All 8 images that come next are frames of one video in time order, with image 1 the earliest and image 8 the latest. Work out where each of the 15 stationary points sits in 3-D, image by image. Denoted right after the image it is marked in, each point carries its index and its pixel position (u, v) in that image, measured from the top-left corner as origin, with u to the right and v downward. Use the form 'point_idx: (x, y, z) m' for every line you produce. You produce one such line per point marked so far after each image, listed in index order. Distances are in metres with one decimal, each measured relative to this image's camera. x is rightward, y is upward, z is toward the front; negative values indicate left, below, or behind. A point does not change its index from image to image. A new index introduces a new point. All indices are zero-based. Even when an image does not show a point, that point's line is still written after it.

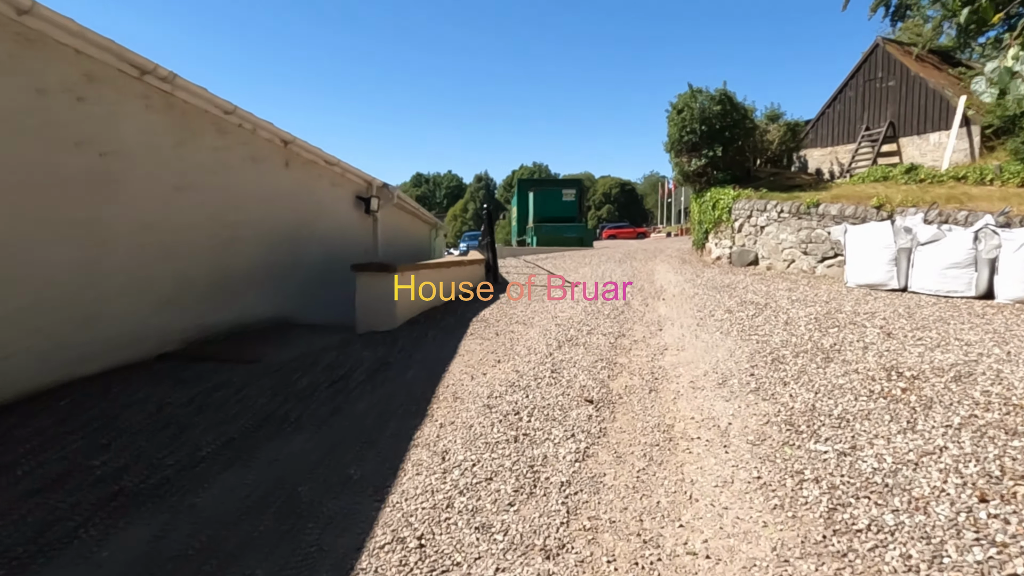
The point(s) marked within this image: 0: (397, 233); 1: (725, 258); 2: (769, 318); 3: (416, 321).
0: (-1.9, +1.0, +11.2) m
1: (+3.8, +0.5, +12.0) m
2: (+2.5, -0.3, +6.4) m
3: (-1.0, -0.3, +6.7) m
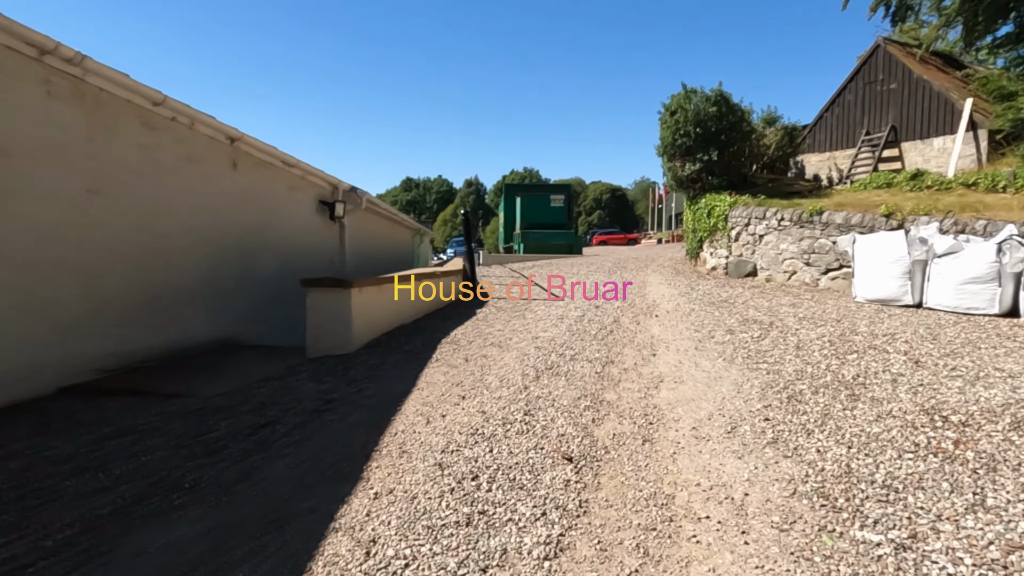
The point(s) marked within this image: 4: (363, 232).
0: (-2.2, +0.8, +10.4) m
1: (+3.5, +0.3, +11.2) m
2: (+2.2, -0.5, +5.6) m
3: (-1.2, -0.5, +5.9) m
4: (-2.2, +0.8, +9.8) m
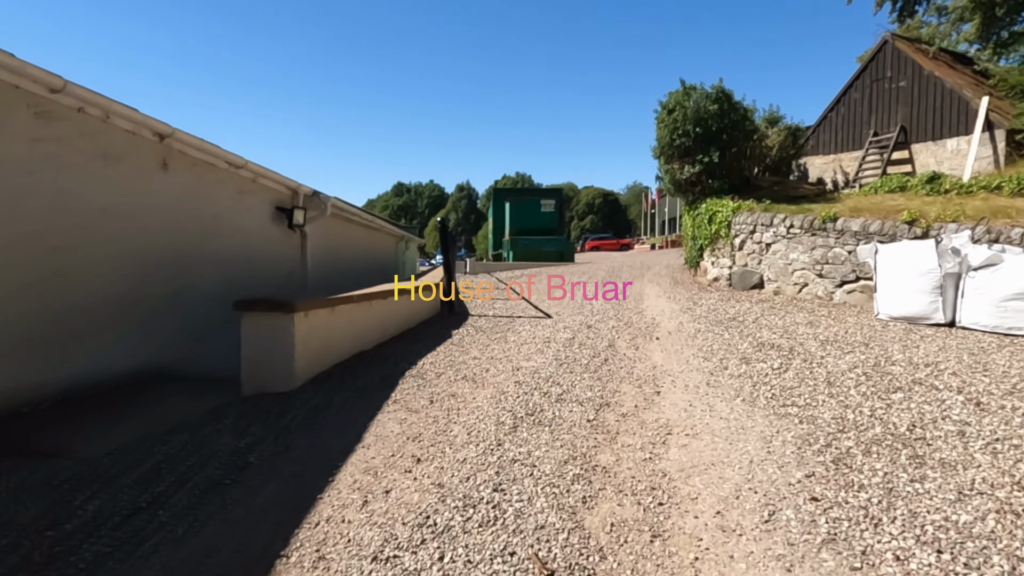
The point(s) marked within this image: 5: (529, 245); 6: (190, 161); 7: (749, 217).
0: (-2.4, +0.6, +9.5) m
1: (+3.3, +0.1, +10.4) m
2: (+2.1, -0.6, +4.7) m
3: (-1.4, -0.7, +4.9) m
4: (-2.4, +0.6, +8.9) m
5: (+0.5, +1.3, +19.3) m
6: (-2.8, +1.1, +5.8) m
7: (+3.5, +1.1, +10.0) m
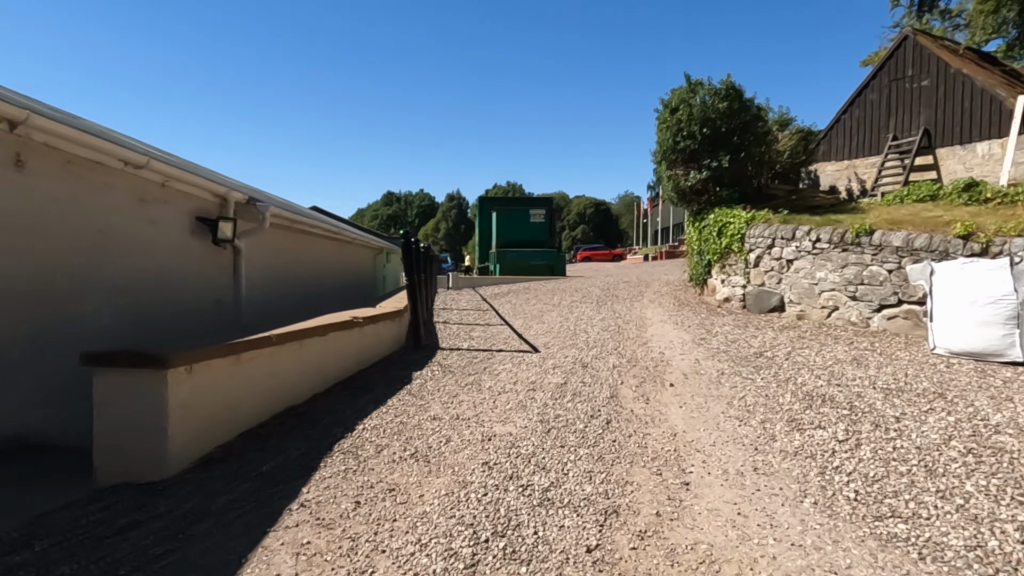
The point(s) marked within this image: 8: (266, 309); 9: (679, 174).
0: (-2.7, +0.3, +8.1) m
1: (+3.0, -0.2, +9.1) m
2: (+1.9, -0.8, +3.4) m
3: (-1.5, -0.9, +3.6) m
4: (-2.6, +0.4, +7.5) m
5: (+0.1, +0.8, +18.0) m
6: (-3.0, +0.9, +4.4) m
7: (+3.3, +0.8, +8.7) m
8: (-2.6, -0.2, +7.1) m
9: (+2.6, +1.8, +10.3) m
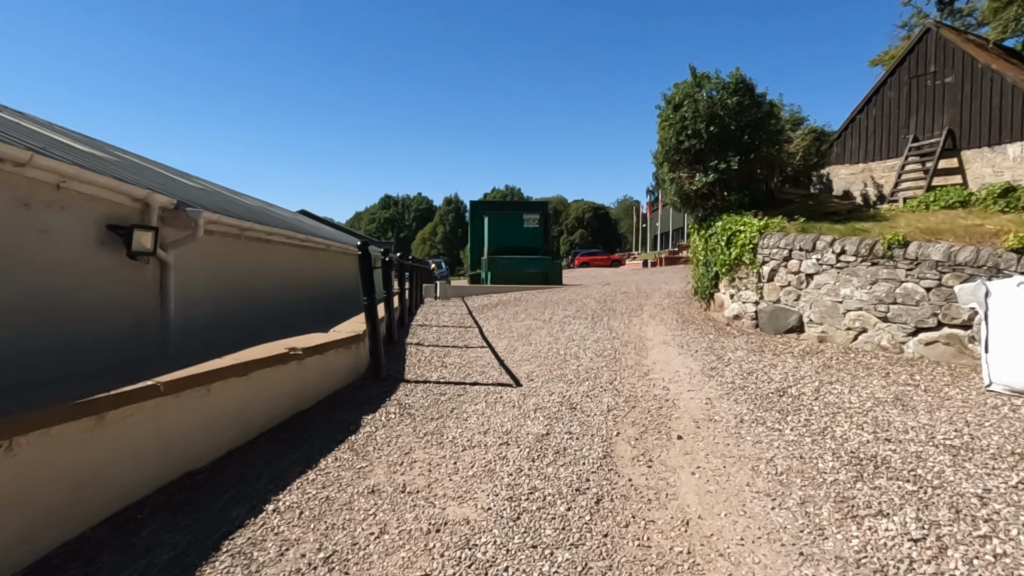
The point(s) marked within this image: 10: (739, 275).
0: (-2.9, +0.1, +7.1) m
1: (+2.9, -0.4, +8.1) m
2: (+1.7, -1.0, +2.4) m
3: (-1.7, -1.0, +2.6) m
4: (-2.8, +0.2, +6.6) m
5: (-0.1, +0.6, +17.0) m
6: (-3.2, +0.7, +3.4) m
7: (+3.1, +0.6, +7.7) m
8: (-2.8, -0.4, +6.1) m
9: (+2.4, +1.6, +9.4) m
10: (+2.8, +0.2, +8.4) m
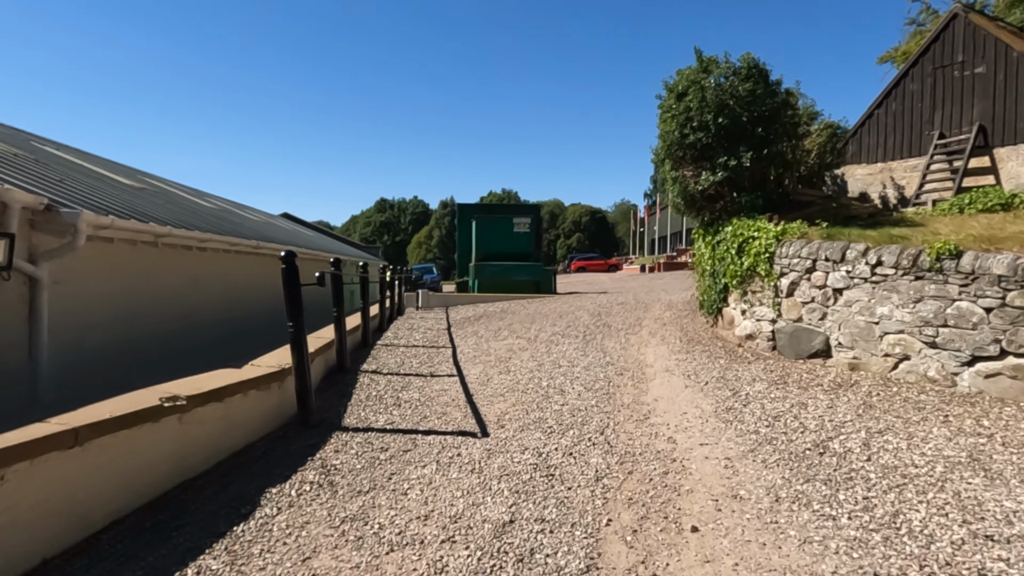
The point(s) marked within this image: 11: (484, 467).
0: (-3.1, -0.1, +6.0) m
1: (+2.6, -0.5, +7.0) m
2: (+1.5, -1.1, +1.3) m
3: (-1.9, -1.2, +1.4) m
4: (-3.1, 0.0, +5.4) m
5: (-0.3, +0.4, +15.9) m
6: (-3.4, +0.6, +2.3) m
7: (+2.9, +0.4, +6.6) m
8: (-3.0, -0.5, +5.0) m
9: (+2.2, +1.4, +8.3) m
10: (+2.6, 0.0, +7.2) m
11: (-0.1, -1.0, +3.7) m
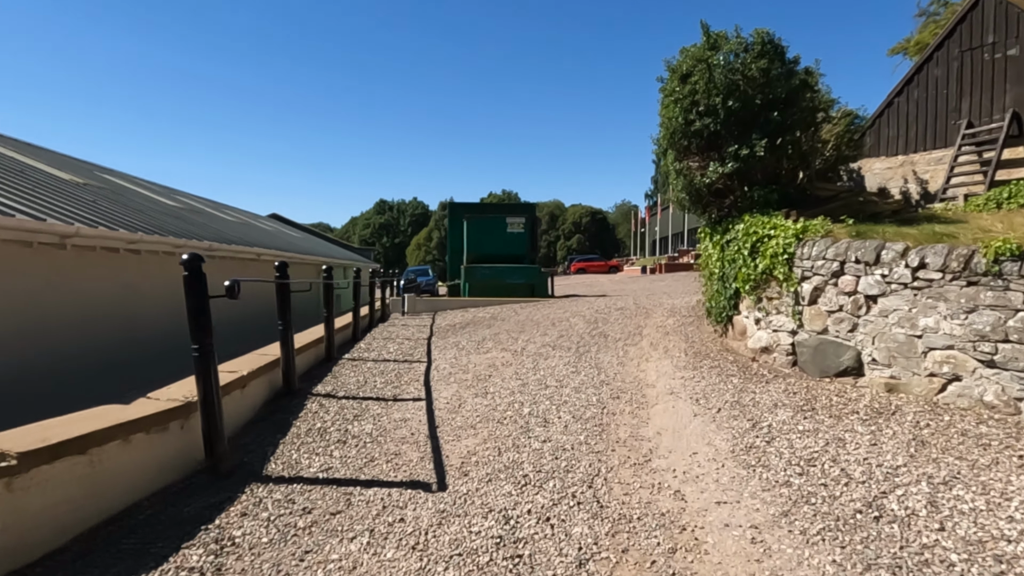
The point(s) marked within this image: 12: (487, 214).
0: (-3.3, -0.1, +5.1) m
1: (+2.4, -0.6, +6.1) m
2: (+1.3, -1.2, +0.4) m
3: (-2.1, -1.2, +0.5) m
4: (-3.2, 0.0, +4.5) m
5: (-0.5, +0.3, +15.0) m
6: (-3.6, +0.5, +1.4) m
7: (+2.7, +0.4, +5.7) m
8: (-3.2, -0.6, +4.1) m
9: (+2.0, +1.3, +7.4) m
10: (+2.4, -0.1, +6.3) m
11: (-0.3, -1.0, +2.8) m
12: (-0.6, +1.8, +15.8) m
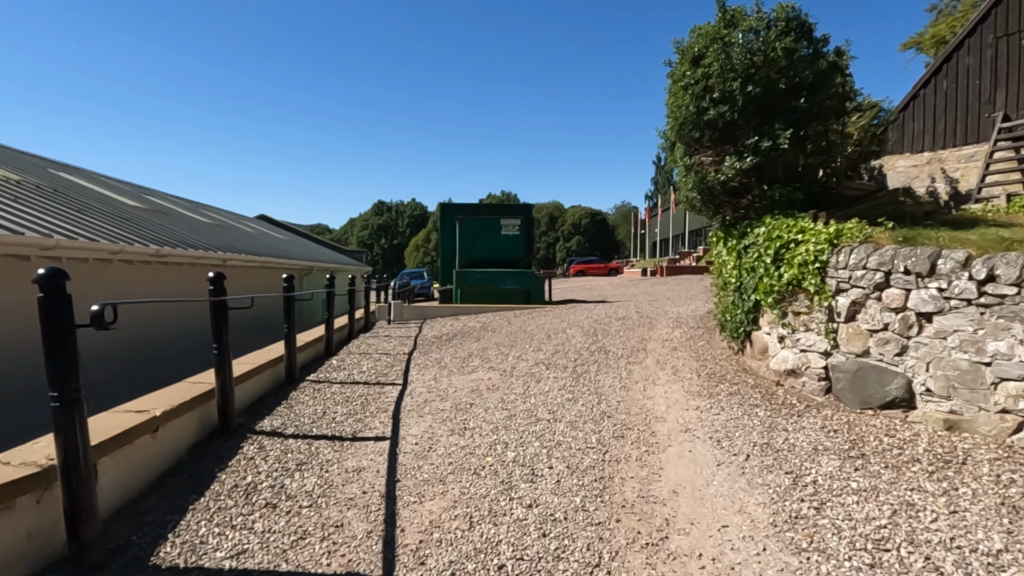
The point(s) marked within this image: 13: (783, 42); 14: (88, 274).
0: (-3.4, -0.2, +4.2) m
1: (+2.3, -0.7, +5.2) m
2: (+1.2, -1.3, -0.5) m
3: (-2.2, -1.3, -0.3) m
4: (-3.4, -0.1, +3.6) m
5: (-0.6, +0.2, +14.1) m
6: (-3.7, +0.4, +0.5) m
7: (+2.6, +0.2, +4.8) m
8: (-3.3, -0.7, +3.2) m
9: (+1.9, +1.2, +6.5) m
10: (+2.3, -0.2, +5.4) m
11: (-0.4, -1.1, +1.9) m
12: (-0.7, +1.6, +14.9) m
13: (+2.4, +2.2, +5.9) m
14: (-3.4, +0.1, +5.2) m
